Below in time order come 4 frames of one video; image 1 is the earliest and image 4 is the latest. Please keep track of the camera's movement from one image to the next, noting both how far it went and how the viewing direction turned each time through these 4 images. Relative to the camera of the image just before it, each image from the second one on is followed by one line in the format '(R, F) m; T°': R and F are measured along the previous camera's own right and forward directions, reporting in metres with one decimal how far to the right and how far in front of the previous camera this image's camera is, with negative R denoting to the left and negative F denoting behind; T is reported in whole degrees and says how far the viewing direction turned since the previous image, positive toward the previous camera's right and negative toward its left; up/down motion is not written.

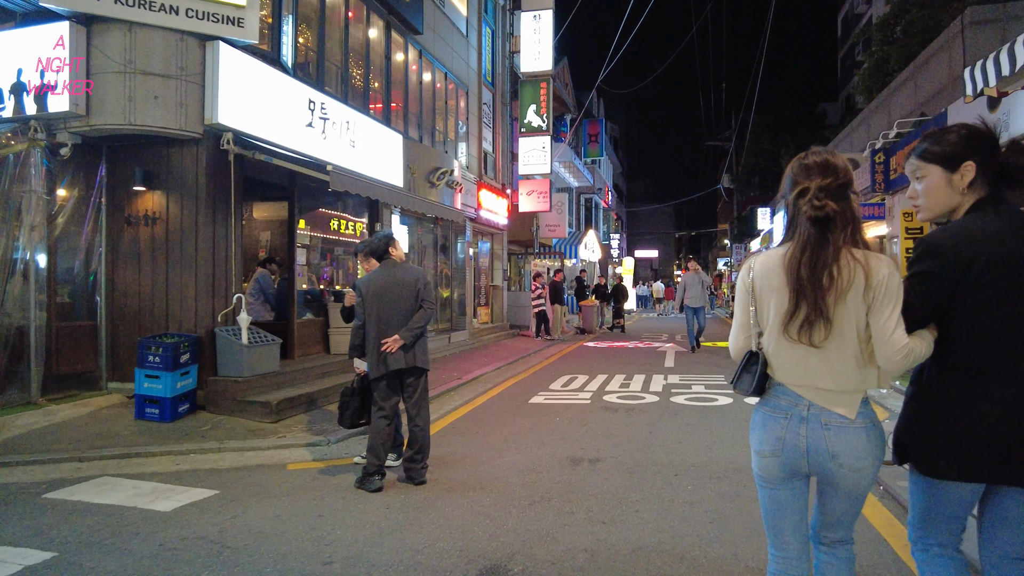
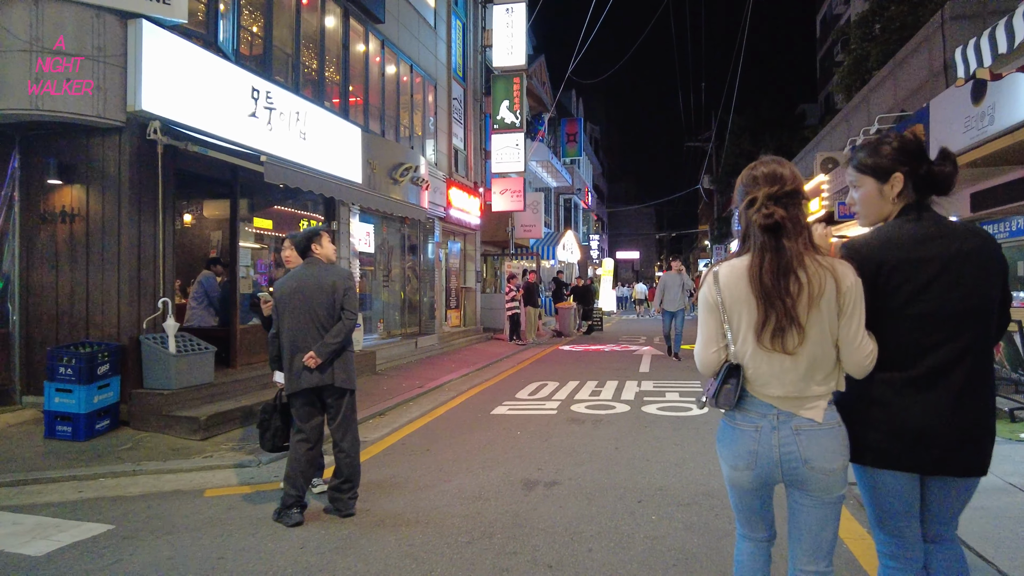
(+0.3, +0.6) m; +1°
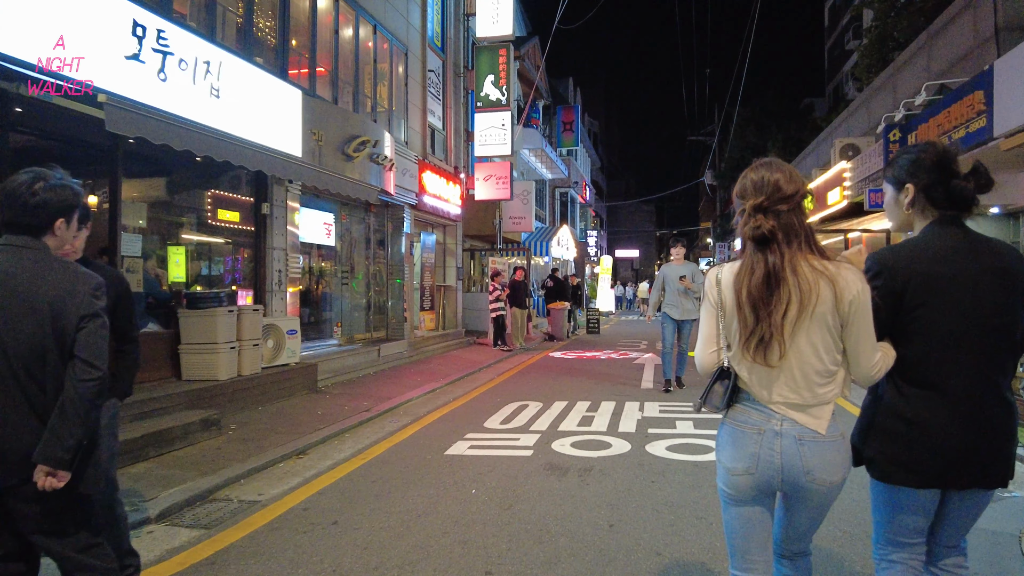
(+0.3, +2.0) m; 0°
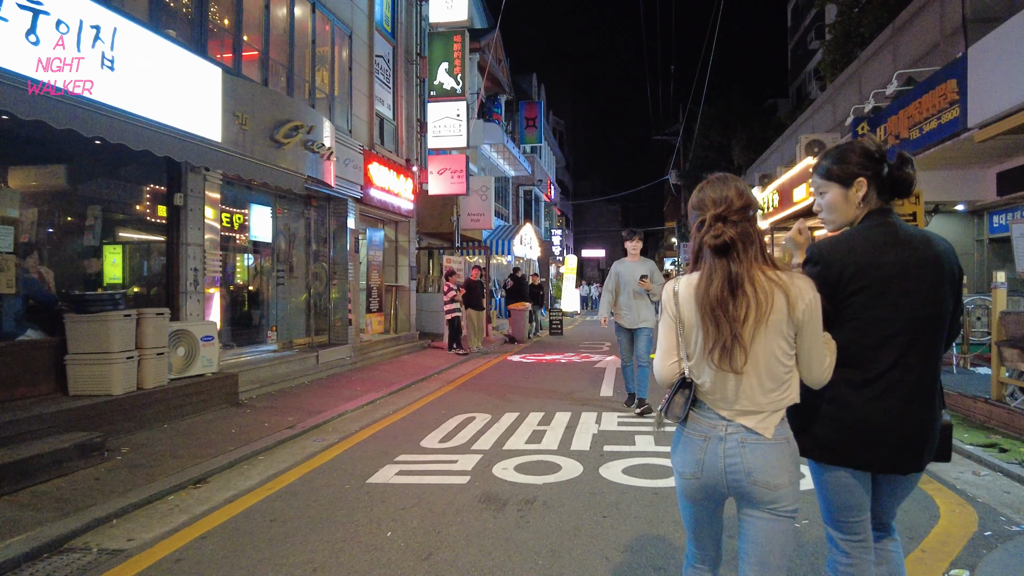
(+0.3, +0.8) m; +3°
